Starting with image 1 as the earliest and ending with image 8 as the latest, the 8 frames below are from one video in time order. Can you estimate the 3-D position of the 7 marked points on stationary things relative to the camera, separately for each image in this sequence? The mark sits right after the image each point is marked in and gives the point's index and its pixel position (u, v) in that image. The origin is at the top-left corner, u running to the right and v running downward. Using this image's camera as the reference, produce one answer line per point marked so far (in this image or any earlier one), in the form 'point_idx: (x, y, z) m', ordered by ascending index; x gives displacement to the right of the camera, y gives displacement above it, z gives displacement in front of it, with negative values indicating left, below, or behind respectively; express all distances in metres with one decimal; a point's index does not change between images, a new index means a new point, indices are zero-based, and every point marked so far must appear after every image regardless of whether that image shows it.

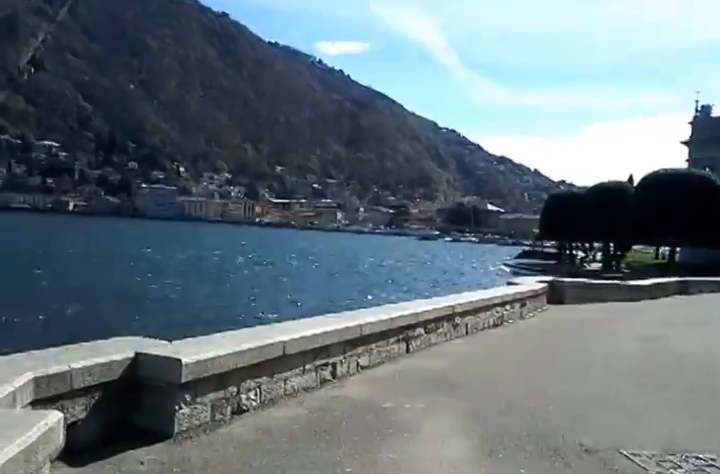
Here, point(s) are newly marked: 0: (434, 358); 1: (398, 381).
0: (+0.9, -1.4, +8.6) m
1: (+0.4, -1.4, +7.1) m
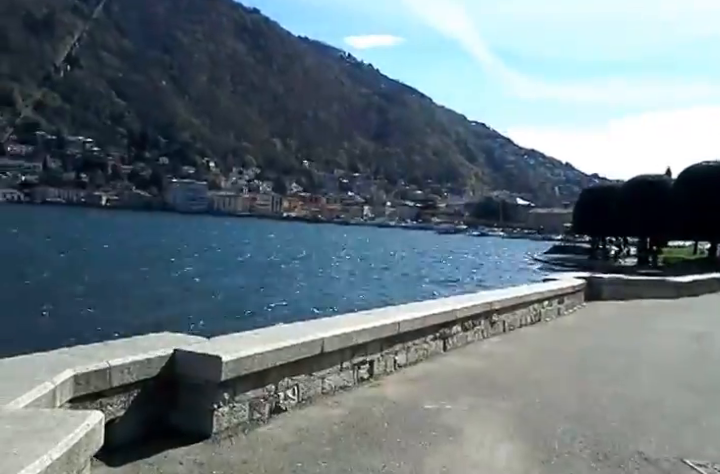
0: (+1.3, -1.4, +8.5) m
1: (+0.7, -1.3, +7.0) m
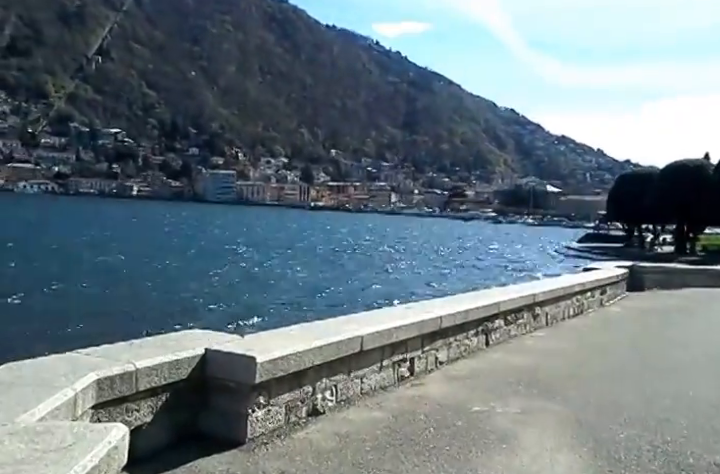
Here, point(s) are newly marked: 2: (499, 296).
0: (+1.7, -1.2, +8.0) m
1: (+1.1, -1.2, +6.5) m
2: (+1.7, -0.7, +9.1) m
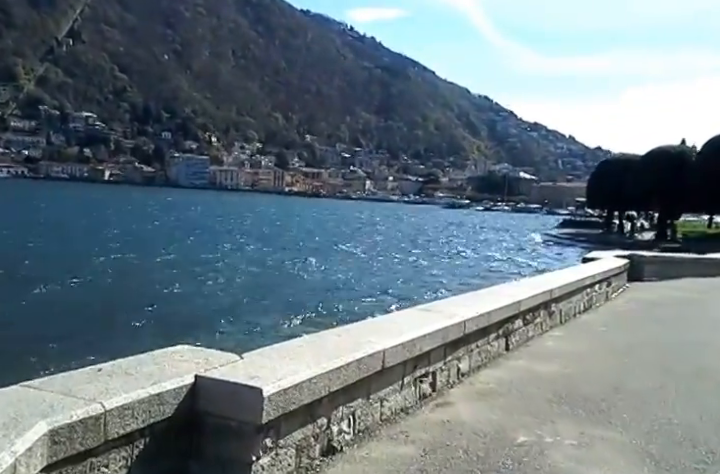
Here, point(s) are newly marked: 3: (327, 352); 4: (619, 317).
0: (+1.8, -1.2, +7.1) m
1: (+1.2, -1.2, +5.6) m
2: (+1.7, -0.6, +8.1) m
3: (-0.2, -0.7, +4.3) m
4: (+3.8, -1.1, +11.0) m
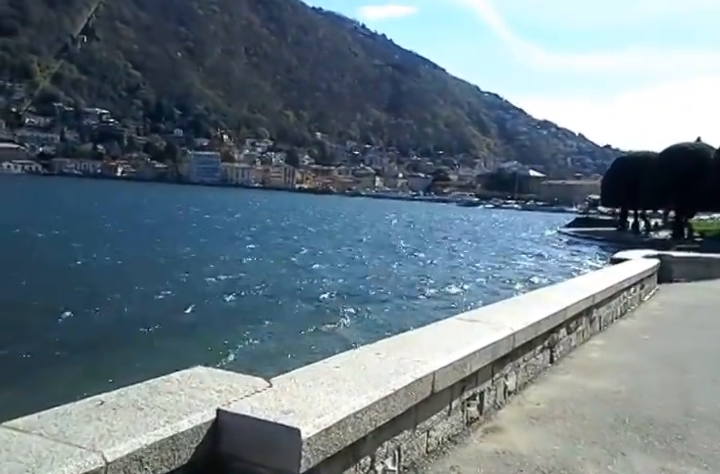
0: (+2.0, -1.2, +6.4) m
1: (+1.4, -1.2, +4.9) m
2: (+1.9, -0.6, +7.4) m
3: (0.0, -0.7, +3.6) m
4: (+4.1, -1.2, +10.3) m
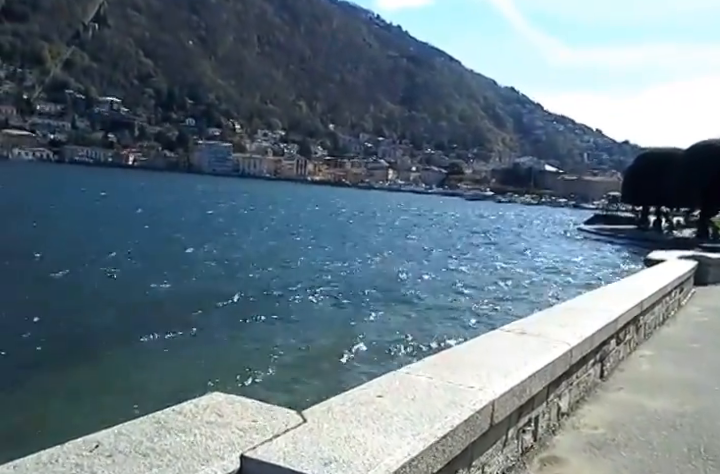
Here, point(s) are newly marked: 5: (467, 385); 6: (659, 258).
0: (+2.3, -1.2, +5.8) m
1: (+1.6, -1.2, +4.3) m
2: (+2.2, -0.6, +6.8) m
3: (+0.3, -0.7, +3.0) m
4: (+4.4, -1.2, +9.6) m
5: (+0.5, -0.7, +3.4) m
6: (+5.7, -0.4, +14.4) m
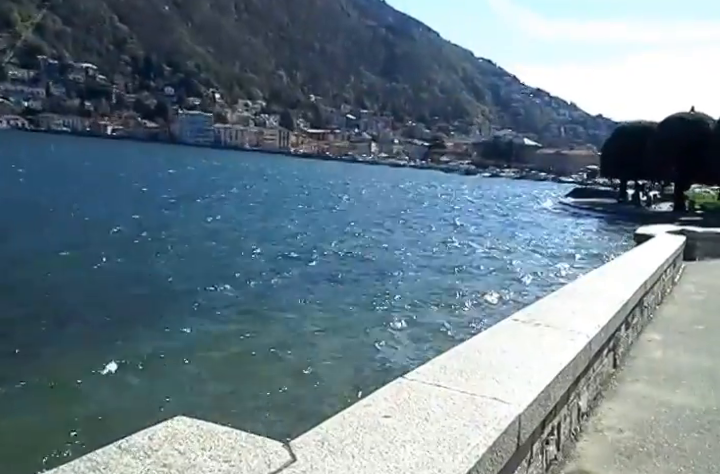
0: (+2.2, -1.1, +5.4) m
1: (+1.6, -1.1, +3.9) m
2: (+2.2, -0.4, +6.4) m
3: (+0.3, -0.6, +2.5) m
4: (+4.3, -0.9, +9.3) m
5: (+0.5, -0.6, +3.0) m
6: (+5.5, 0.0, +14.1) m
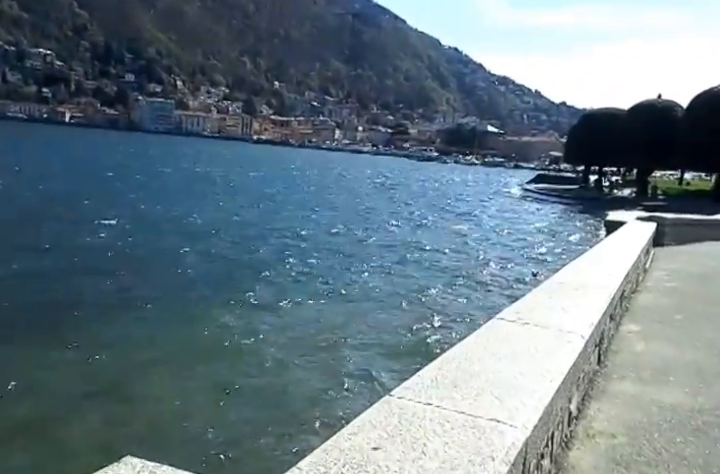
0: (+2.0, -1.0, +5.1) m
1: (+1.5, -1.1, +3.6) m
2: (+1.9, -0.4, +6.1) m
3: (+0.2, -0.6, +2.2) m
4: (+3.9, -0.8, +9.1) m
5: (+0.5, -0.6, +2.6) m
6: (+4.9, +0.3, +13.9) m
